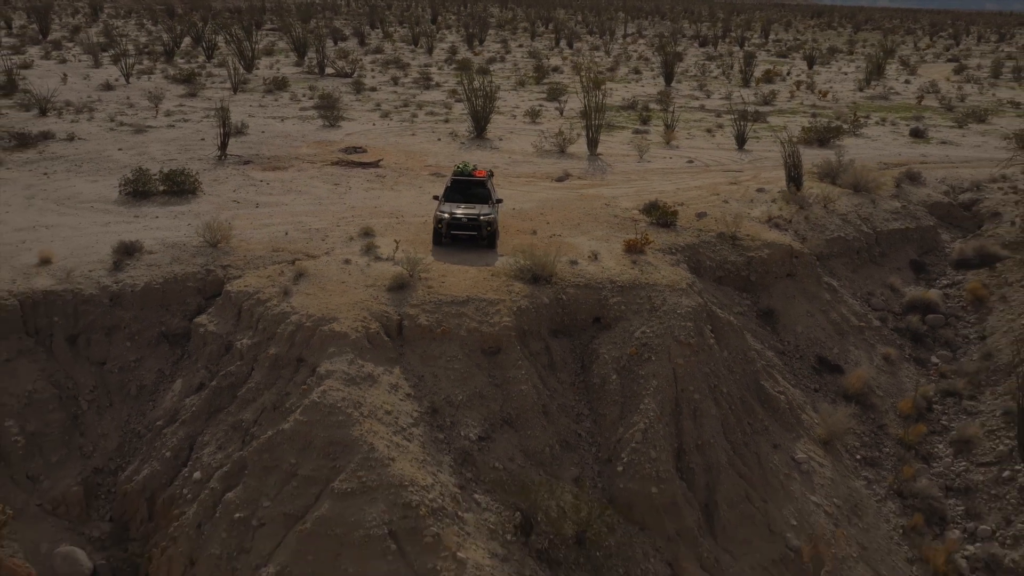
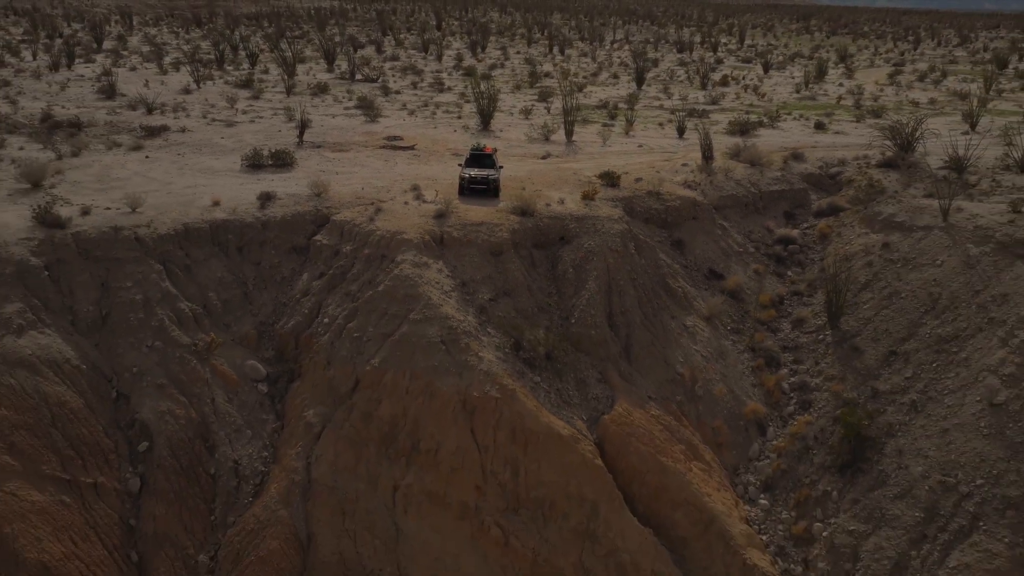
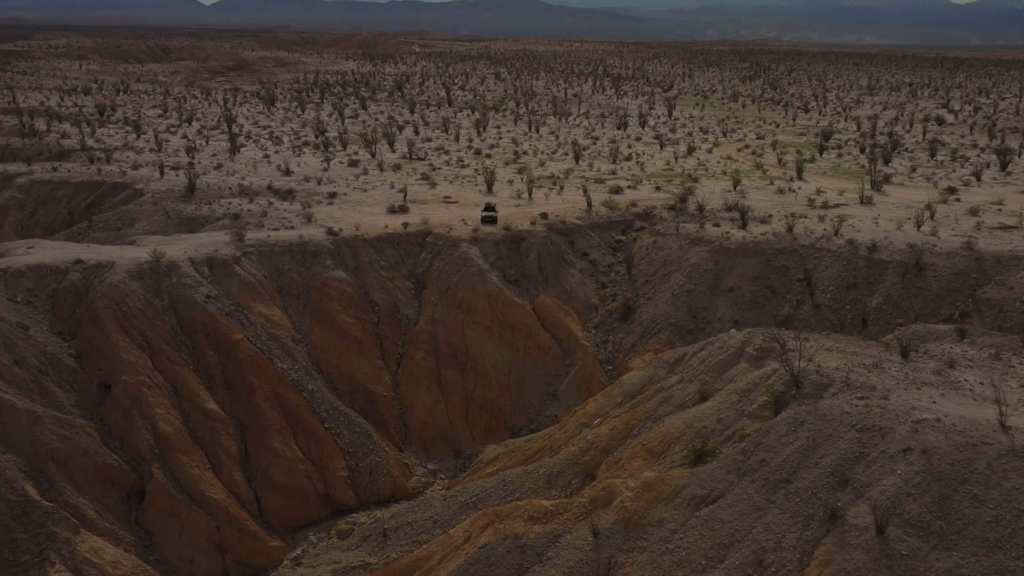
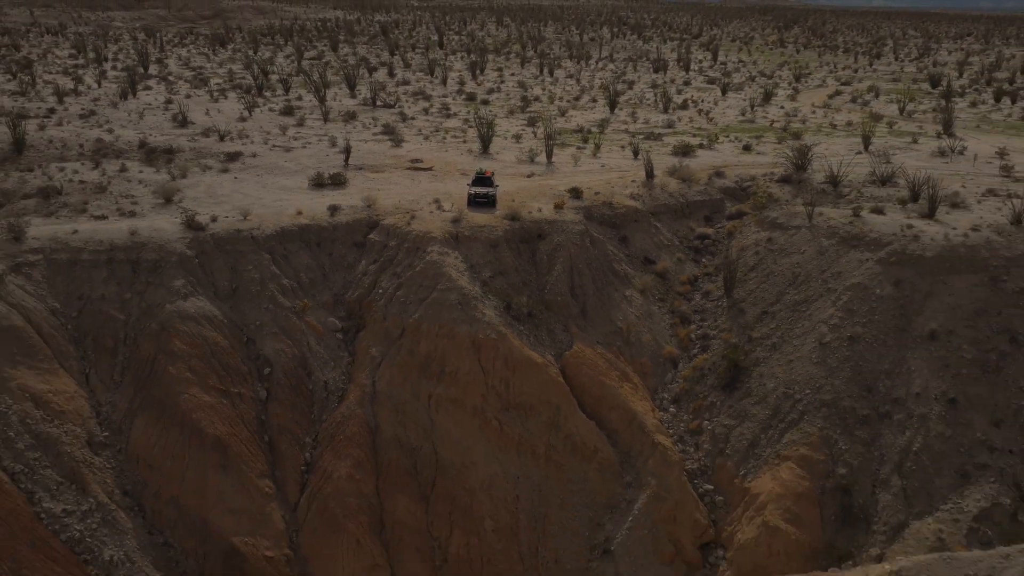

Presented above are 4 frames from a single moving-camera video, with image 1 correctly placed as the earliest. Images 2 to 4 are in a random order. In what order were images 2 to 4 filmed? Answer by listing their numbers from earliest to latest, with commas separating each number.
2, 4, 3
